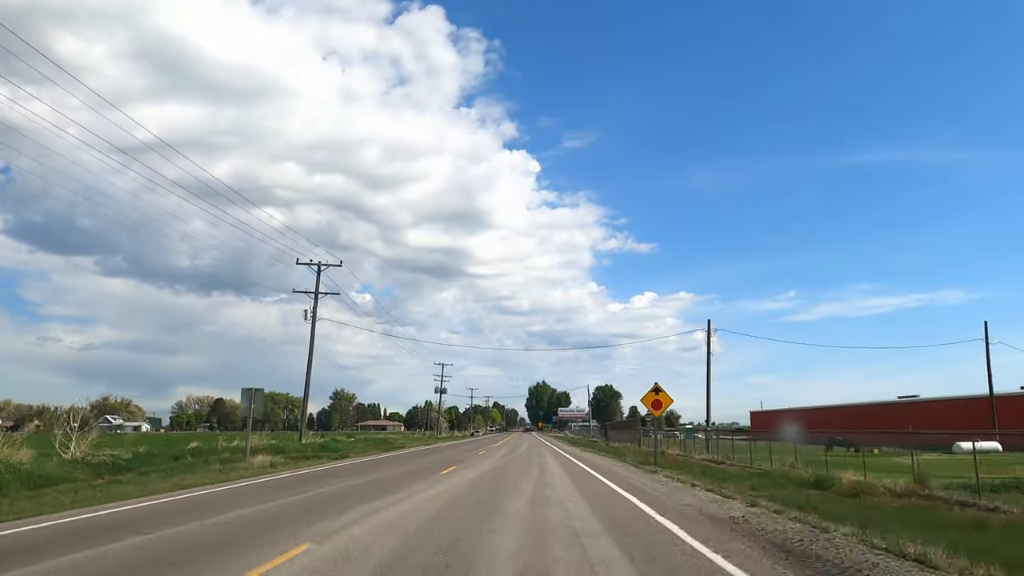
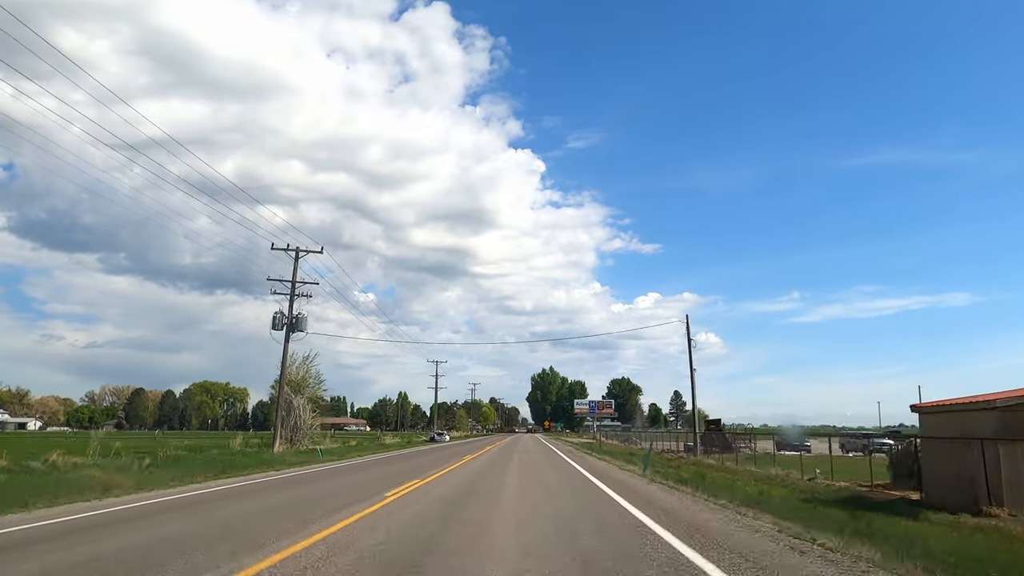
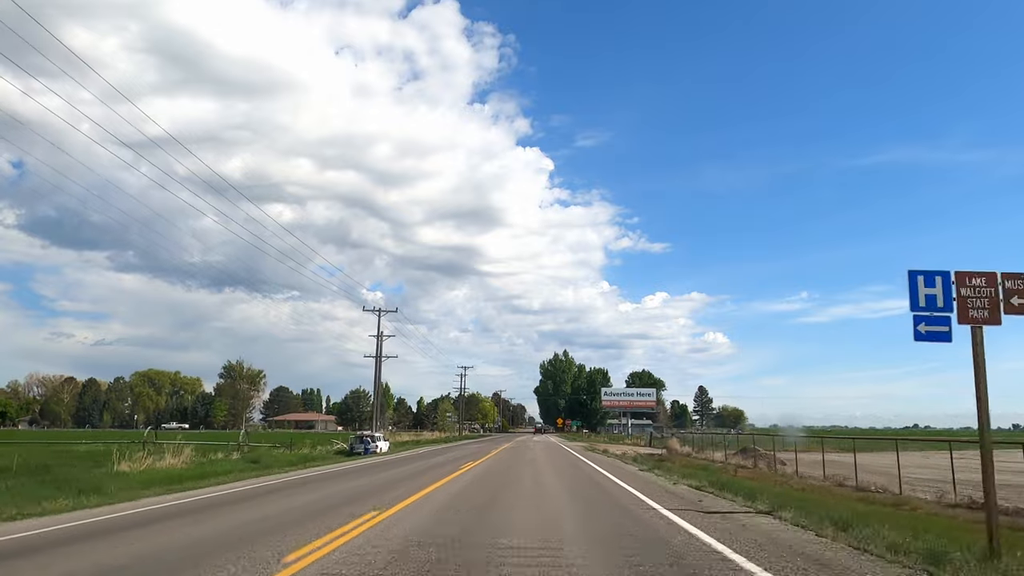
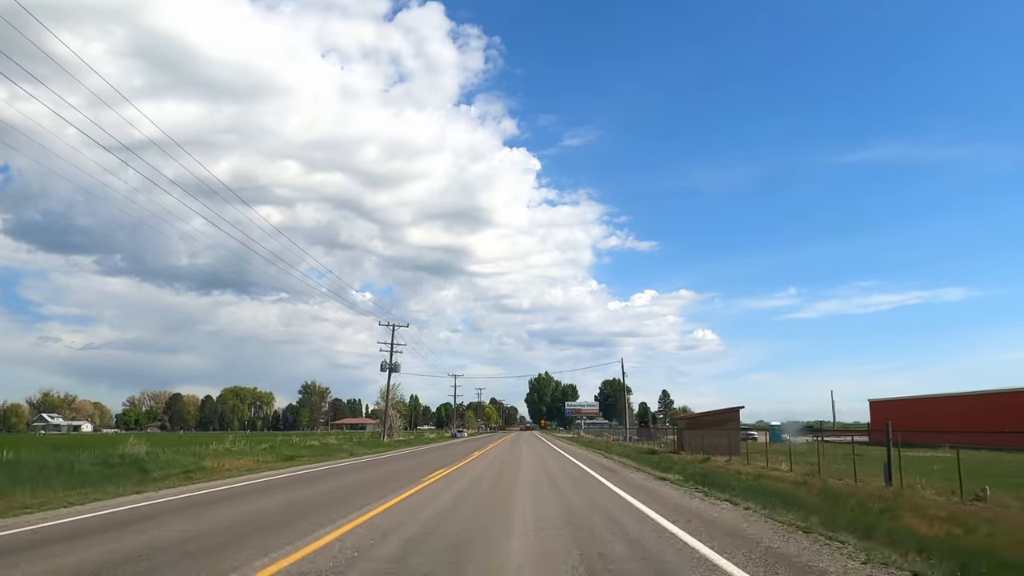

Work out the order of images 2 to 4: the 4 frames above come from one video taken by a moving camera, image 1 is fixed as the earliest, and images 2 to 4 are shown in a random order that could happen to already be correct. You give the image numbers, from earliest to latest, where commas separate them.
4, 2, 3
